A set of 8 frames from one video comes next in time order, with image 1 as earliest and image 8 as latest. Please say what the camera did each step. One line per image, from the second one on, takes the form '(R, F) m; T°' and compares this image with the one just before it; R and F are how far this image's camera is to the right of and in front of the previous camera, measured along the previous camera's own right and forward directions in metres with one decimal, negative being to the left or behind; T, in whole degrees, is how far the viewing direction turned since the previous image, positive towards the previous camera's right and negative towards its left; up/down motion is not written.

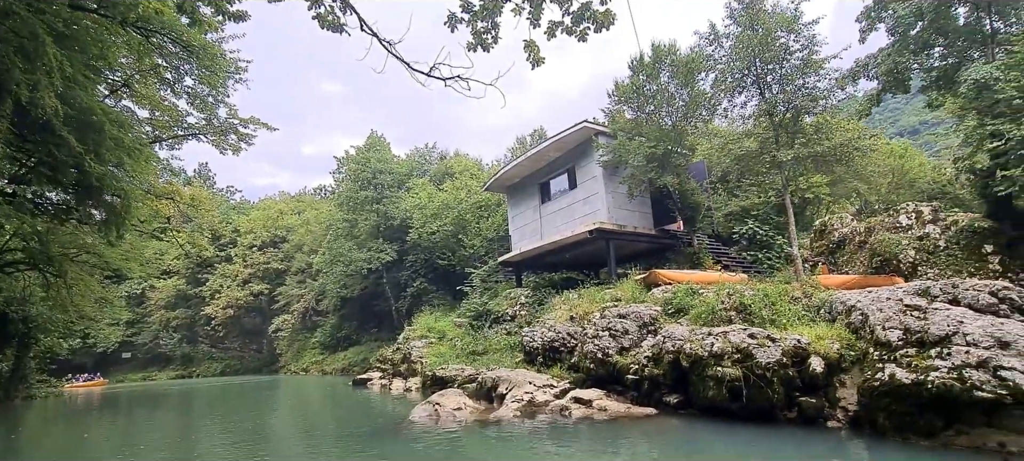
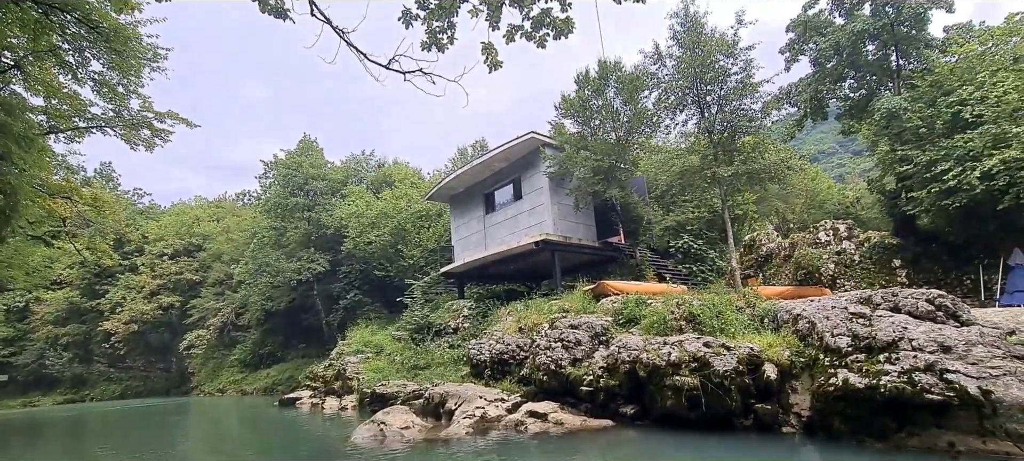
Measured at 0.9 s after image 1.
(-0.3, +0.3) m; +8°
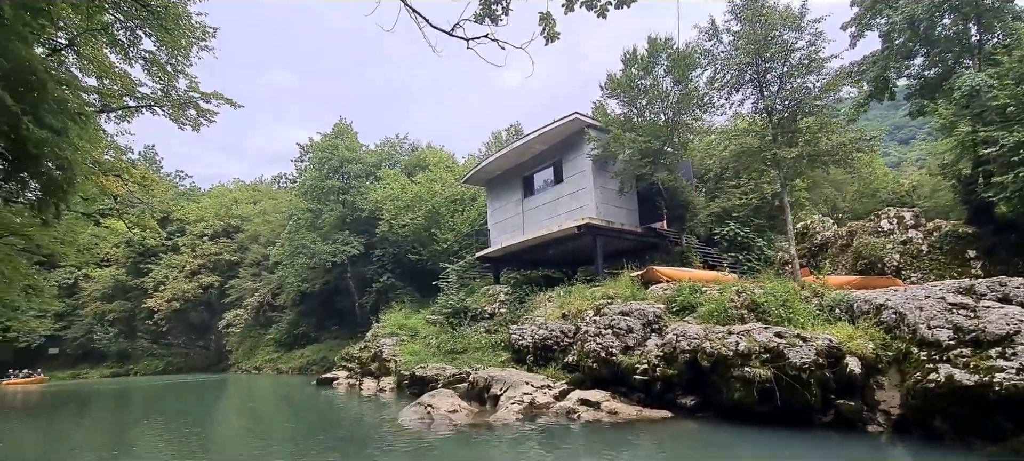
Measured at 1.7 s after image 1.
(-0.4, +0.3) m; -3°
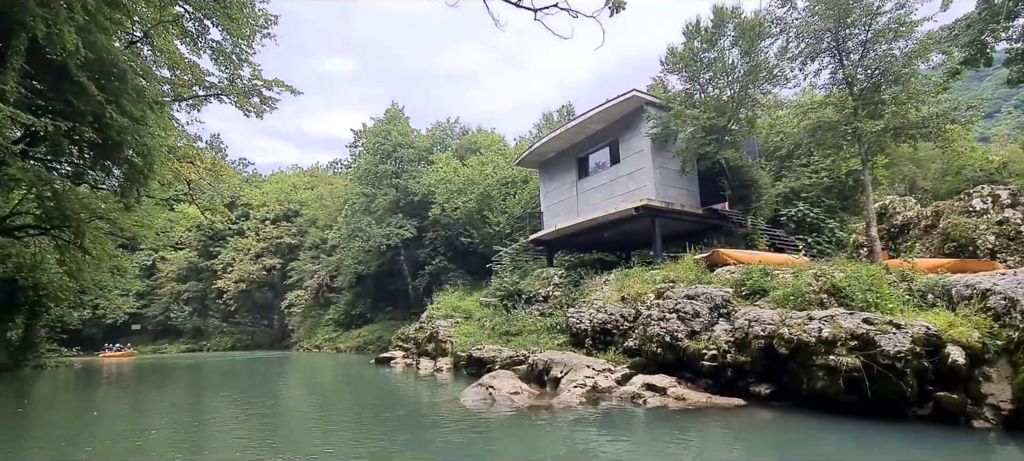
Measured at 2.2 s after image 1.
(-0.3, +0.1) m; -5°
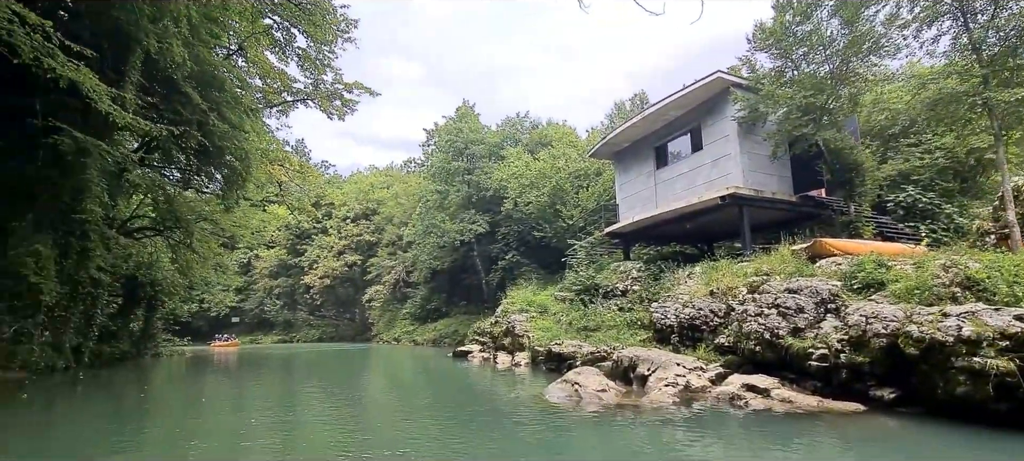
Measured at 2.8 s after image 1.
(-0.2, +0.1) m; -8°
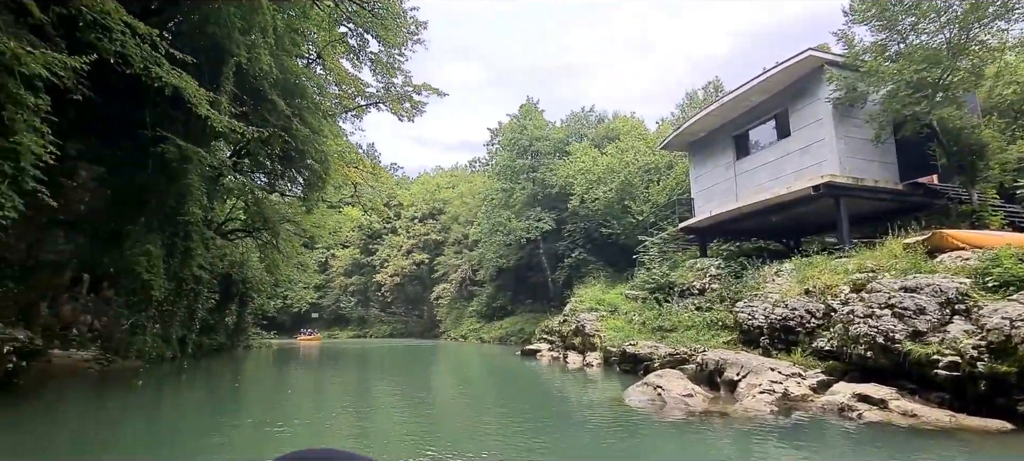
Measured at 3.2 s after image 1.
(-0.2, +0.3) m; -7°
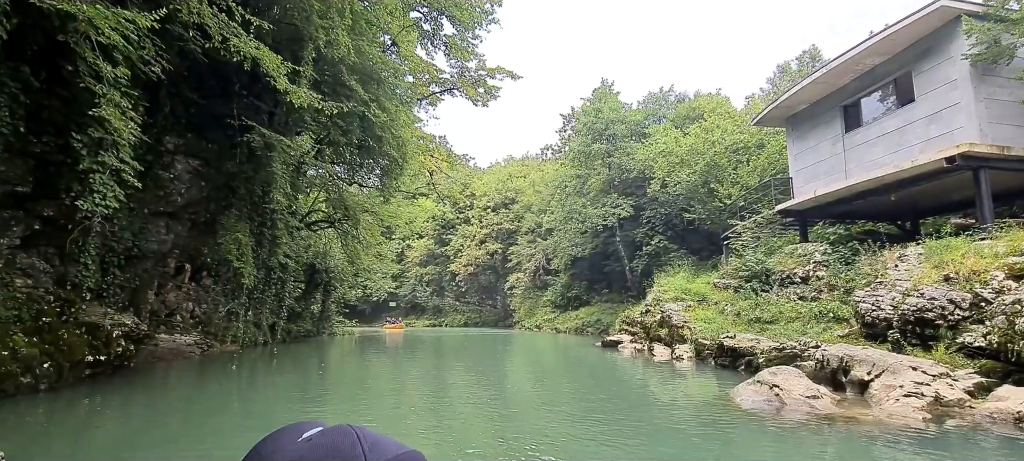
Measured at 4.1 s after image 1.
(-0.3, +0.5) m; -8°
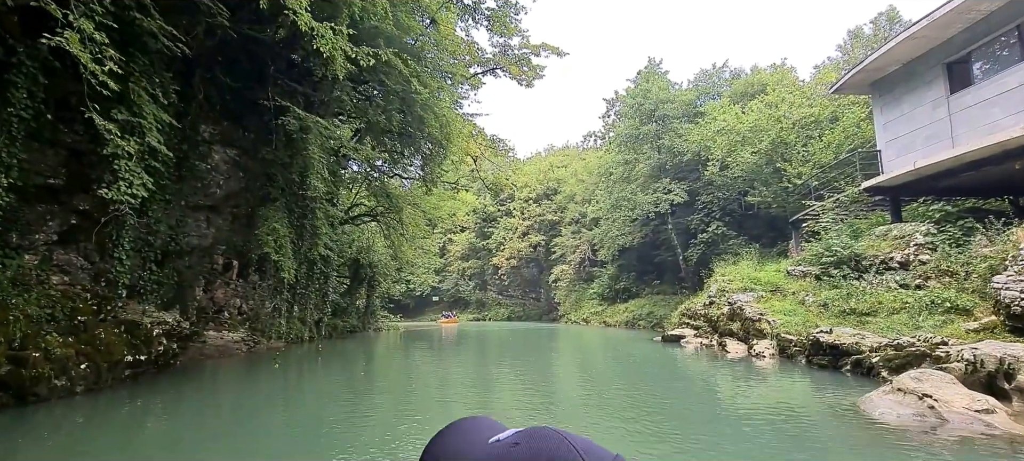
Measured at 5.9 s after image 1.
(-0.3, +1.0) m; -5°
